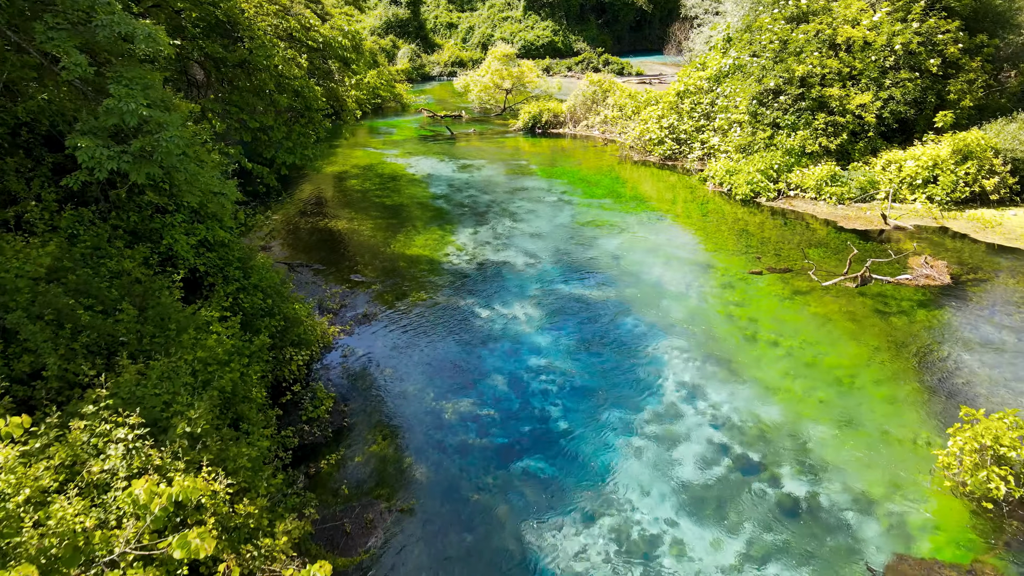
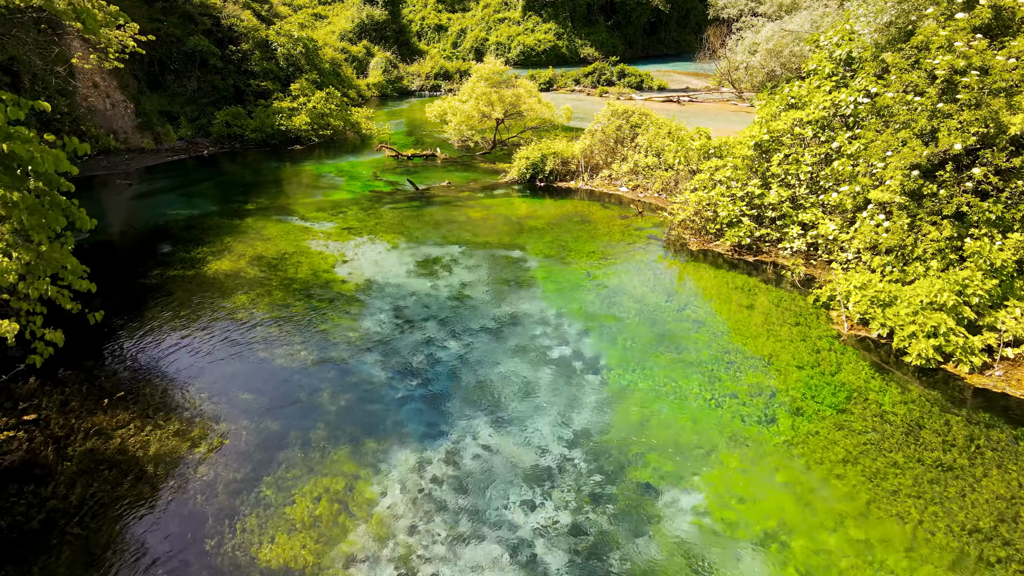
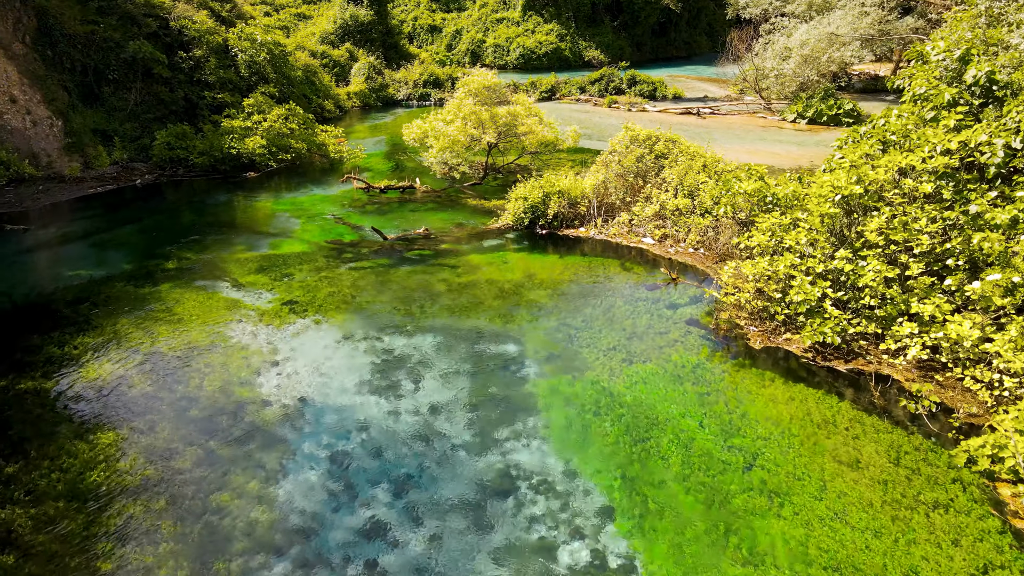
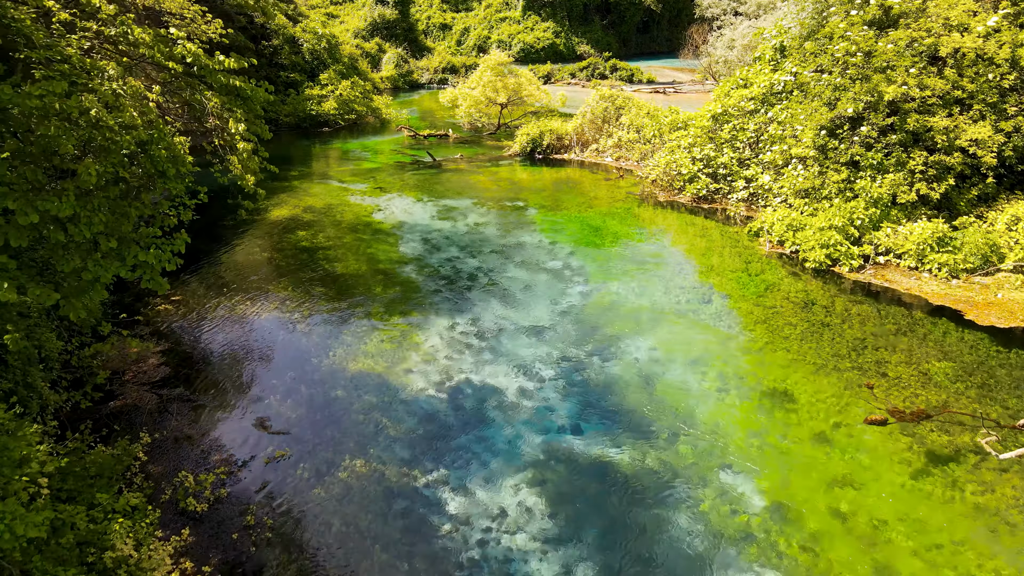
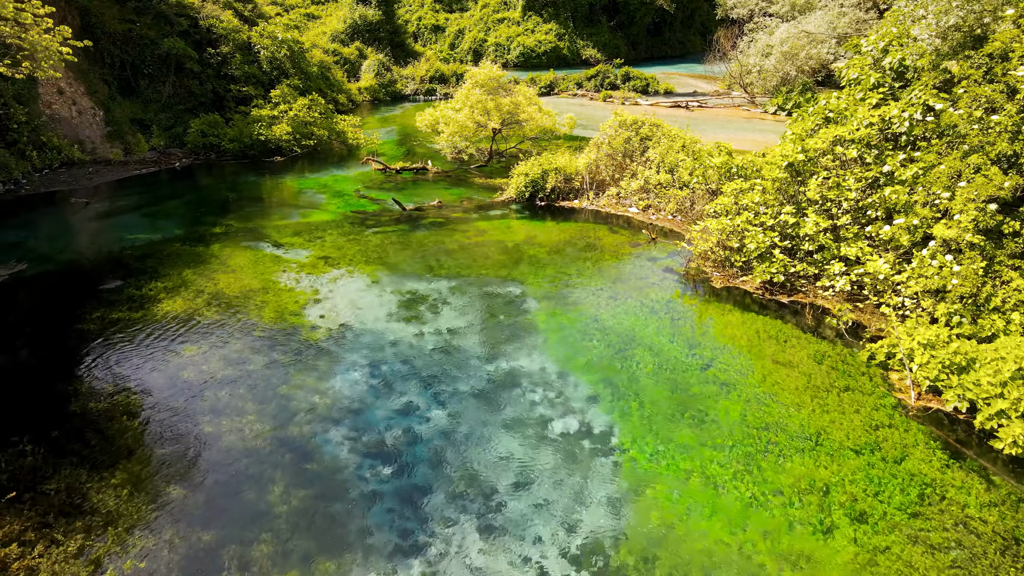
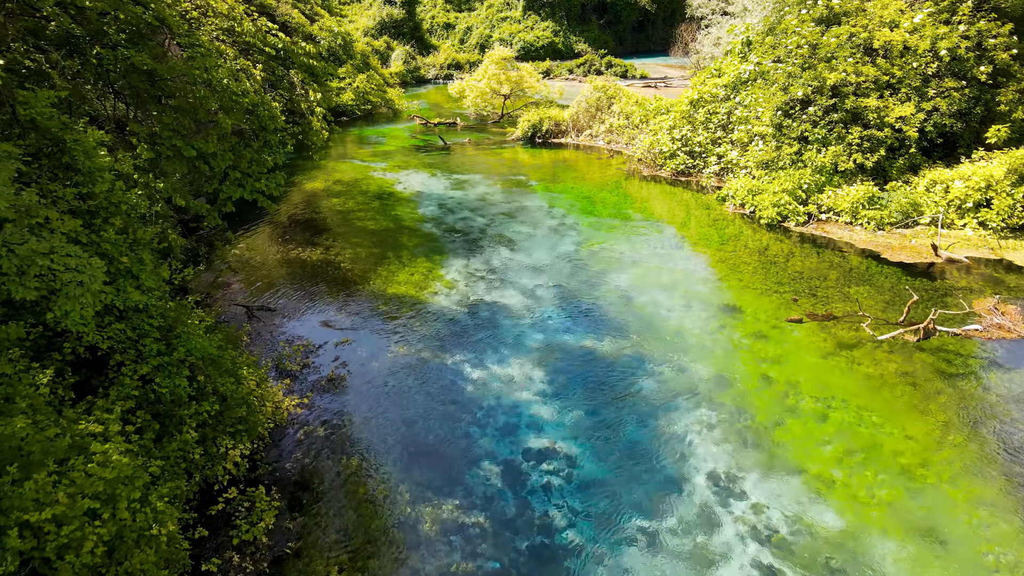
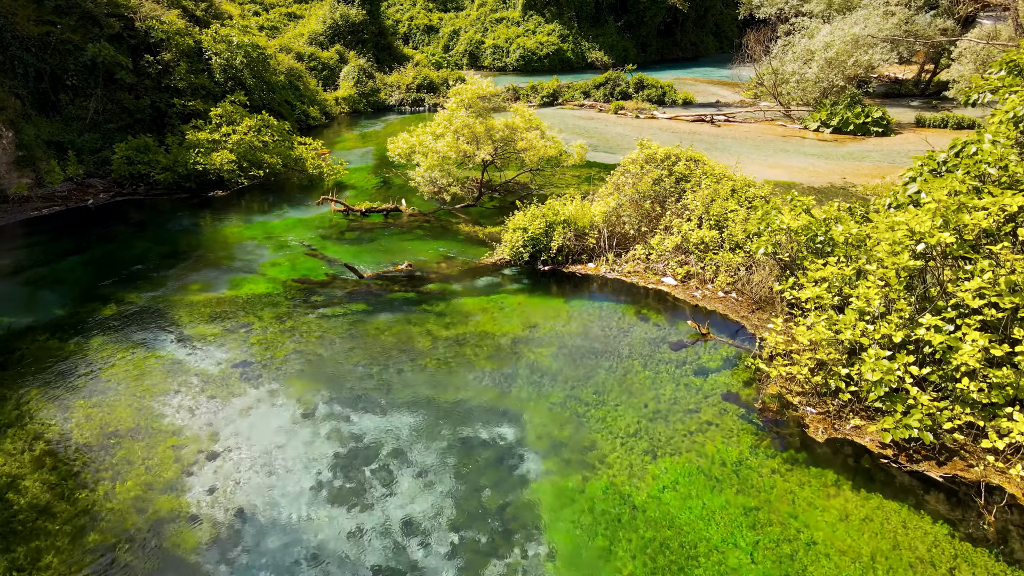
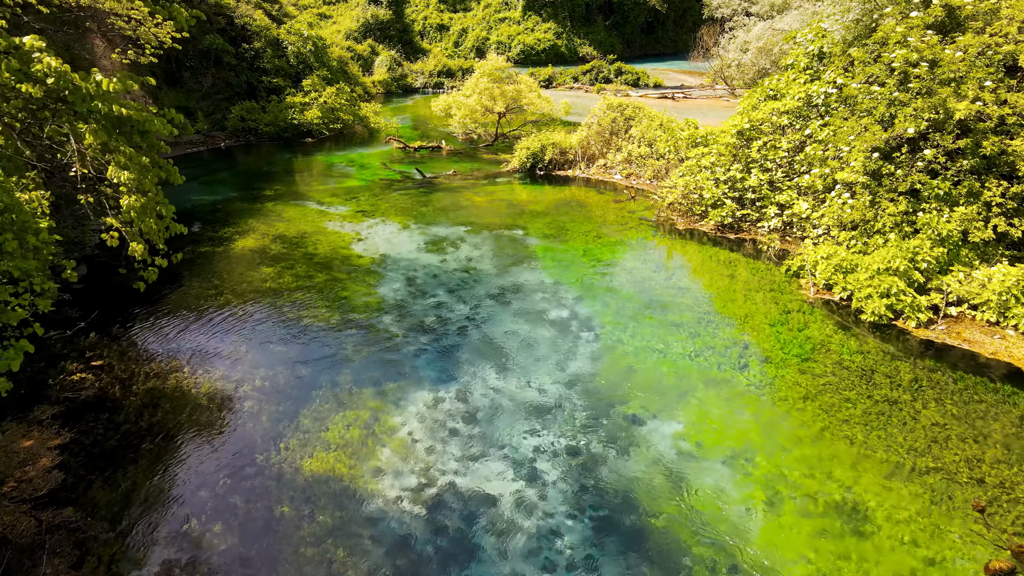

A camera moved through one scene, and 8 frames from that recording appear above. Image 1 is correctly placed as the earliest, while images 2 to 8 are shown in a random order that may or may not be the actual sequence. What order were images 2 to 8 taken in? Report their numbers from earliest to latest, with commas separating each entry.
6, 4, 8, 2, 5, 3, 7
